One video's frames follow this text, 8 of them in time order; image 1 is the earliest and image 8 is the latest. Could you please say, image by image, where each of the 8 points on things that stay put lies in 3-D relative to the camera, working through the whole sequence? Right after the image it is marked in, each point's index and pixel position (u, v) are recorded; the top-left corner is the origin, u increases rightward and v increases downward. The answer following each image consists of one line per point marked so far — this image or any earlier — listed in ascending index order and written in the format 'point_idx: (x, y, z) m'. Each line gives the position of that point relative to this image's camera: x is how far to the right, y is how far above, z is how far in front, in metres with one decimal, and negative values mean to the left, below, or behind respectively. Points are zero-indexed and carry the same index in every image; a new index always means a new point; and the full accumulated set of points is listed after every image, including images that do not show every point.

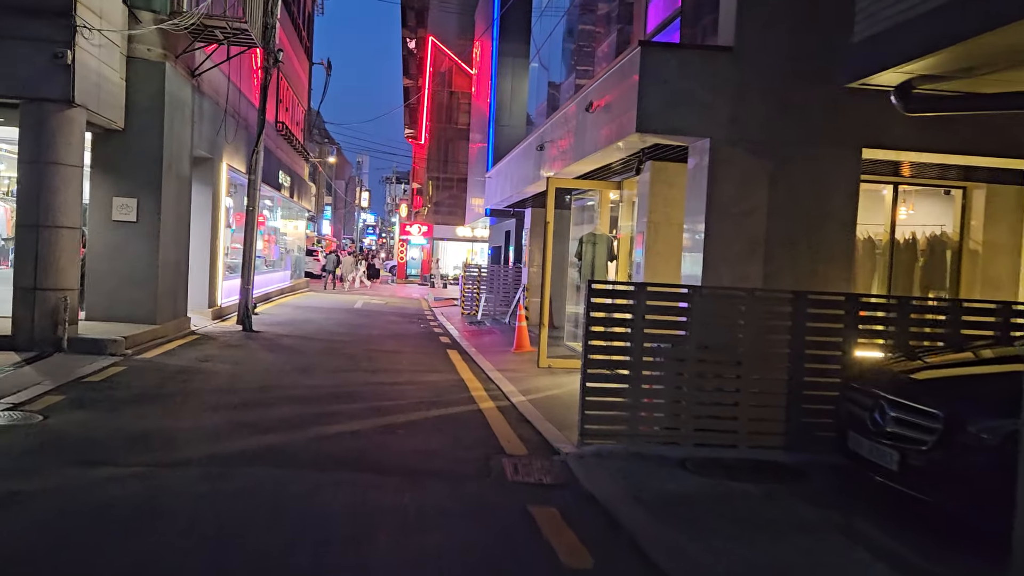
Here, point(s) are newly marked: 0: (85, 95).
0: (-5.2, +2.3, +10.0) m
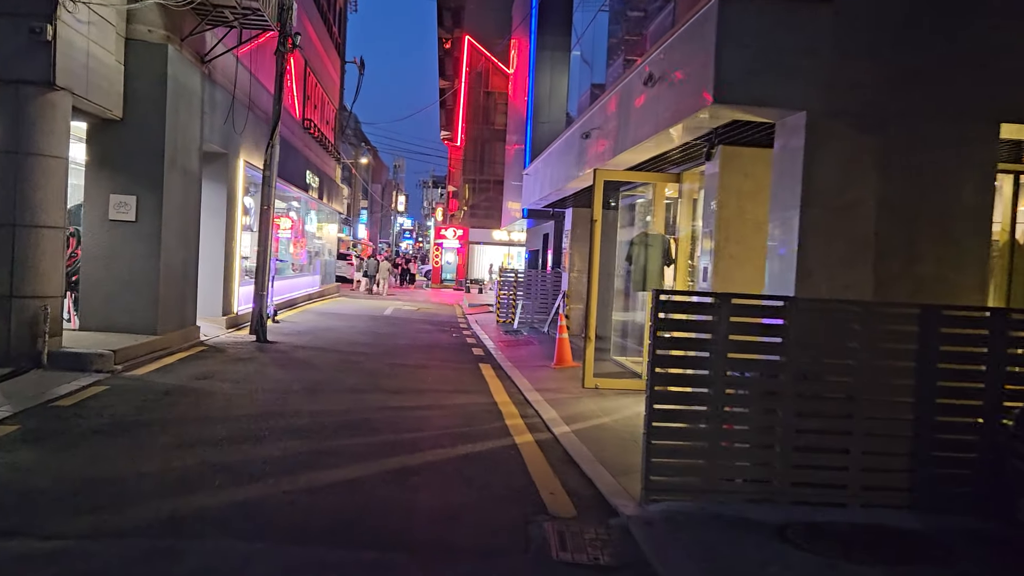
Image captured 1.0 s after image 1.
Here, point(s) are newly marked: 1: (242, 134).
0: (-4.7, +2.3, +8.9) m
1: (-4.8, +2.7, +14.6) m
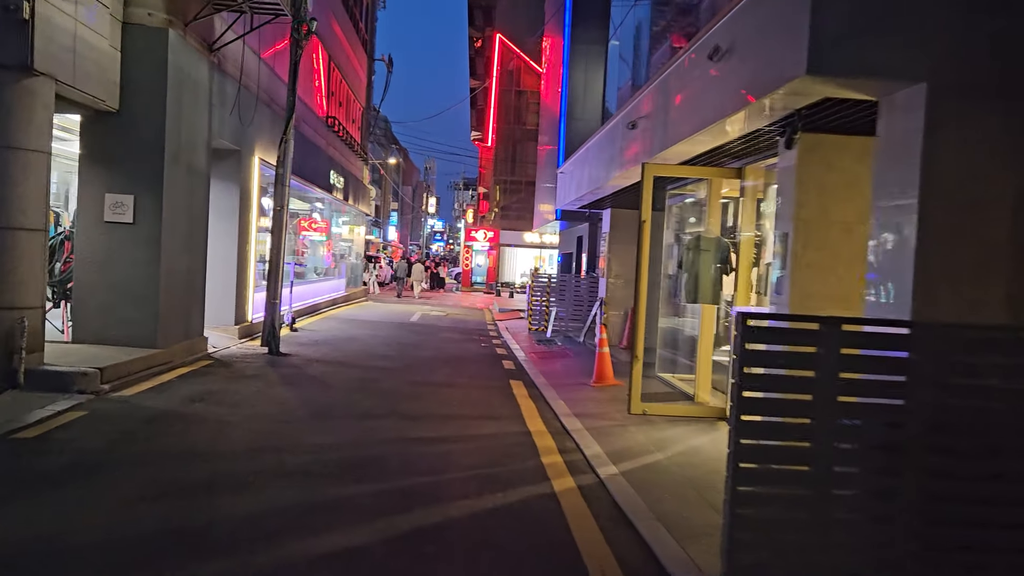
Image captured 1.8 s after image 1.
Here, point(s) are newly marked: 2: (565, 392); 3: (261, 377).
0: (-4.4, +2.2, +7.9) m
1: (-4.2, +2.6, +13.7) m
2: (+0.6, -1.2, +9.9) m
3: (-2.9, -1.0, +9.6) m
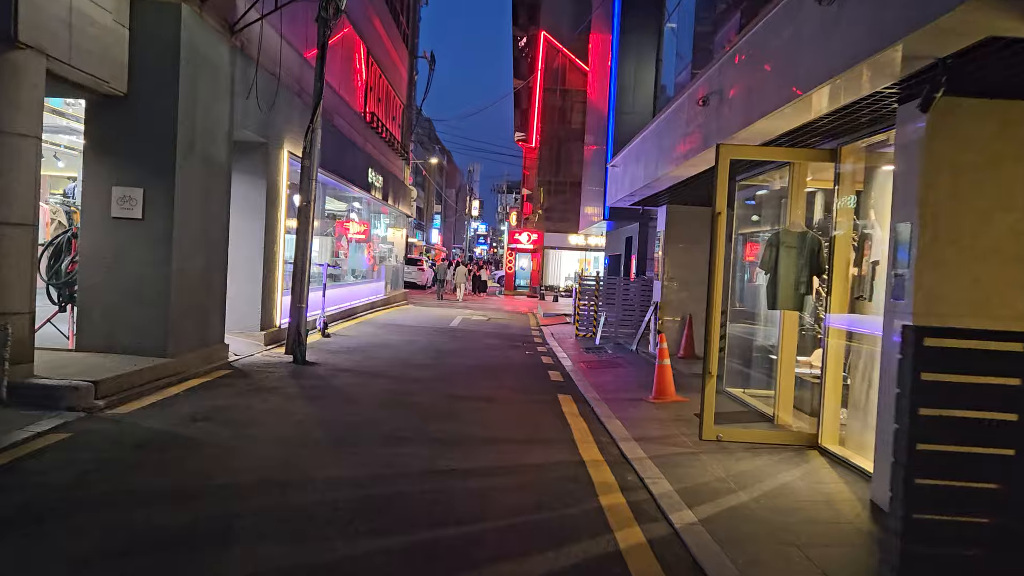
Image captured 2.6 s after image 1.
0: (-4.0, +2.1, +7.0) m
1: (-3.5, +2.6, +12.7) m
2: (+1.1, -1.3, +8.7) m
3: (-2.4, -1.1, +8.6) m
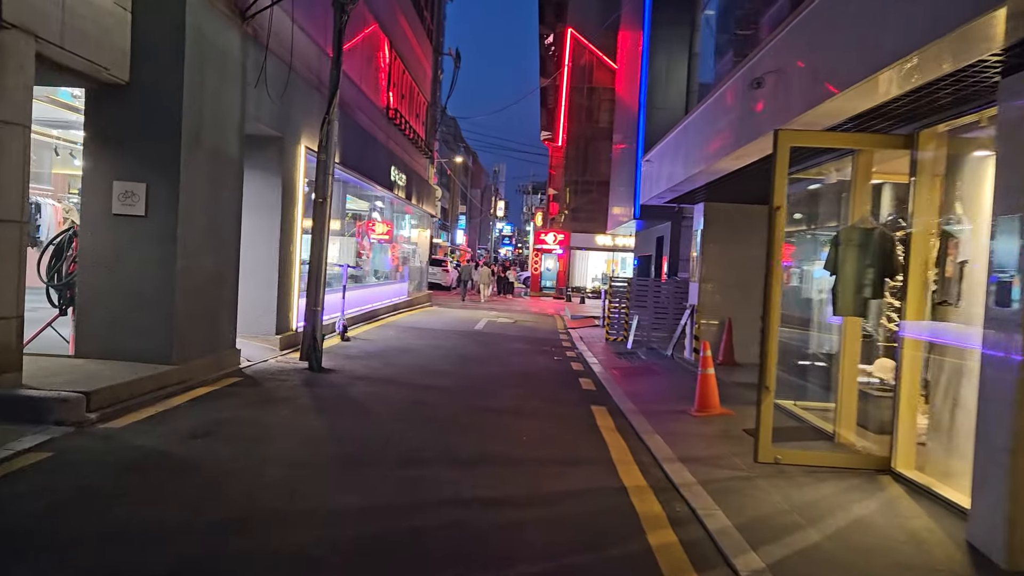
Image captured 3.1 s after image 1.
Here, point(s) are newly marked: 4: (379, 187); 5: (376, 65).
0: (-3.7, +2.1, +6.4) m
1: (-3.1, +2.5, +12.1) m
2: (+1.4, -1.3, +8.0) m
3: (-2.1, -1.1, +8.0) m
4: (-3.2, +2.4, +19.8) m
5: (-3.1, +5.1, +19.3) m
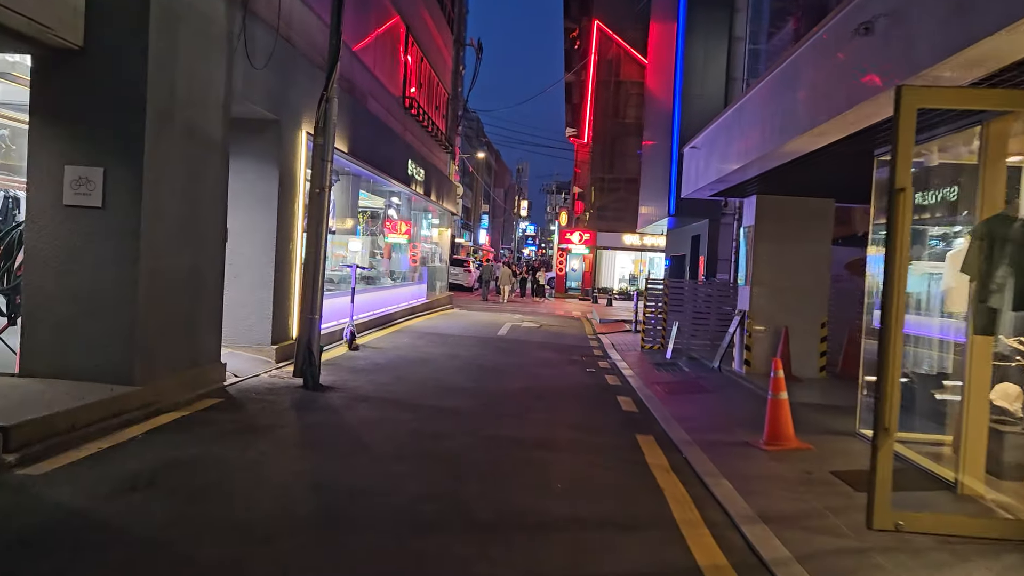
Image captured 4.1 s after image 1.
0: (-3.5, +2.1, +5.1) m
1: (-2.7, +2.5, +10.8) m
2: (+1.7, -1.4, +6.5) m
3: (-1.9, -1.1, +6.6) m
4: (-2.6, +2.4, +18.5) m
5: (-2.6, +5.1, +17.9) m
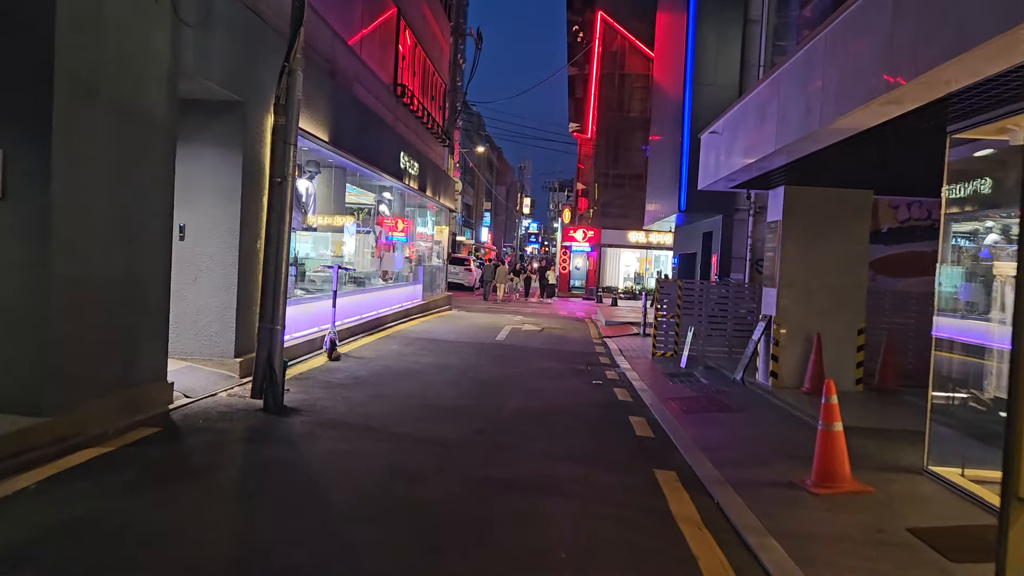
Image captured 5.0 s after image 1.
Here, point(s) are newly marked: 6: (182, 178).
0: (-3.6, +2.0, +3.8) m
1: (-2.7, +2.4, +9.5) m
2: (+1.6, -1.4, +5.2) m
3: (-1.9, -1.2, +5.3) m
4: (-2.6, +2.3, +17.2) m
5: (-2.6, +5.0, +16.7) m
6: (-3.6, +1.2, +8.9) m
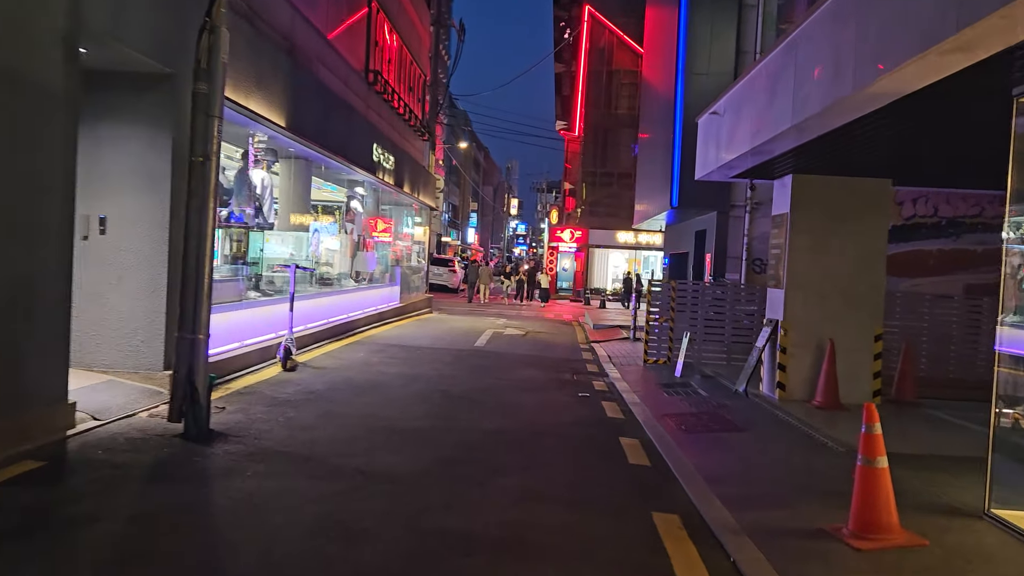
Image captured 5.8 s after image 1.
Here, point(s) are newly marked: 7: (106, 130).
0: (-3.8, +2.0, +2.6) m
1: (-3.0, +2.4, +8.3) m
2: (+1.4, -1.4, +4.1) m
3: (-2.1, -1.2, +4.1) m
4: (-3.0, +2.3, +16.0) m
5: (-3.0, +5.0, +15.4) m
6: (-3.8, +1.2, +7.7) m
7: (-3.8, +1.5, +7.7) m
